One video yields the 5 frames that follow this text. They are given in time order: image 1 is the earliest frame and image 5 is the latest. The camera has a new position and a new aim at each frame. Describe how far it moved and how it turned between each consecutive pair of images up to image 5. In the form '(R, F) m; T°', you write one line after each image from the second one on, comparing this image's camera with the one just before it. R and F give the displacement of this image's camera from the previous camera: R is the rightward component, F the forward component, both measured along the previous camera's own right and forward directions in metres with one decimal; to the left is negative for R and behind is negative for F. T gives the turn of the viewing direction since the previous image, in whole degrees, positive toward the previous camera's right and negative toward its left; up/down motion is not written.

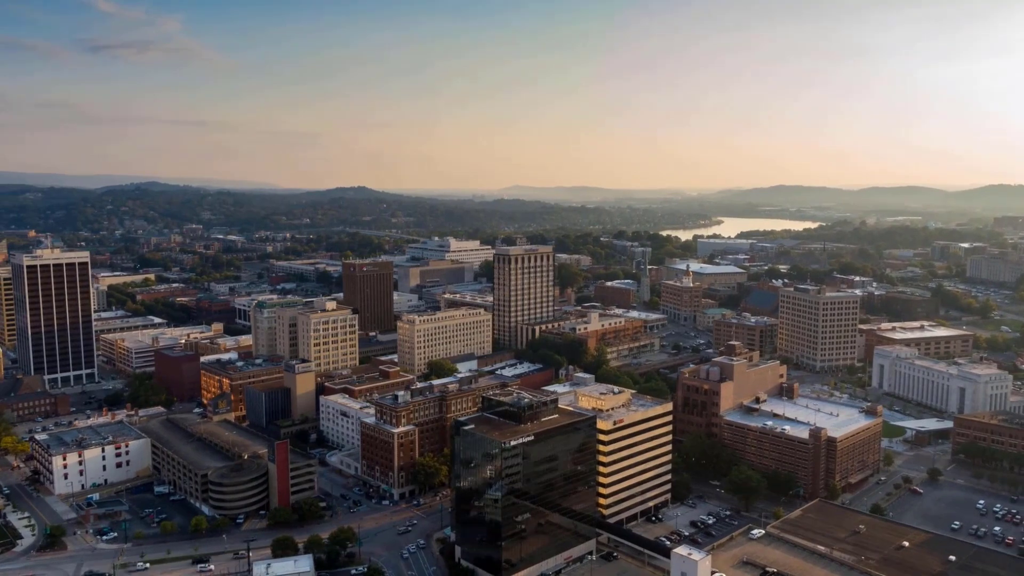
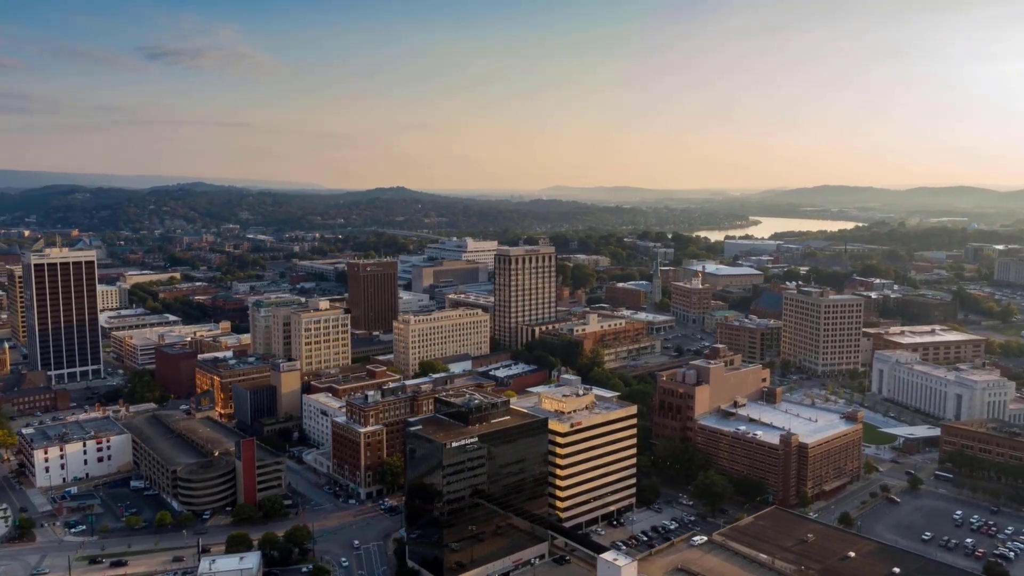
(+4.0, +0.2) m; -3°
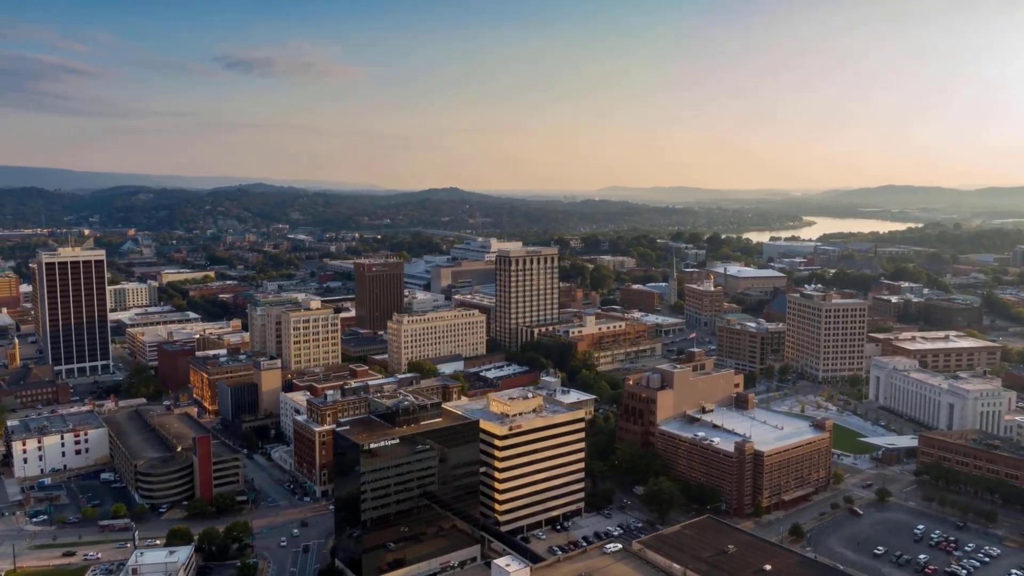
(+5.6, +0.4) m; -4°
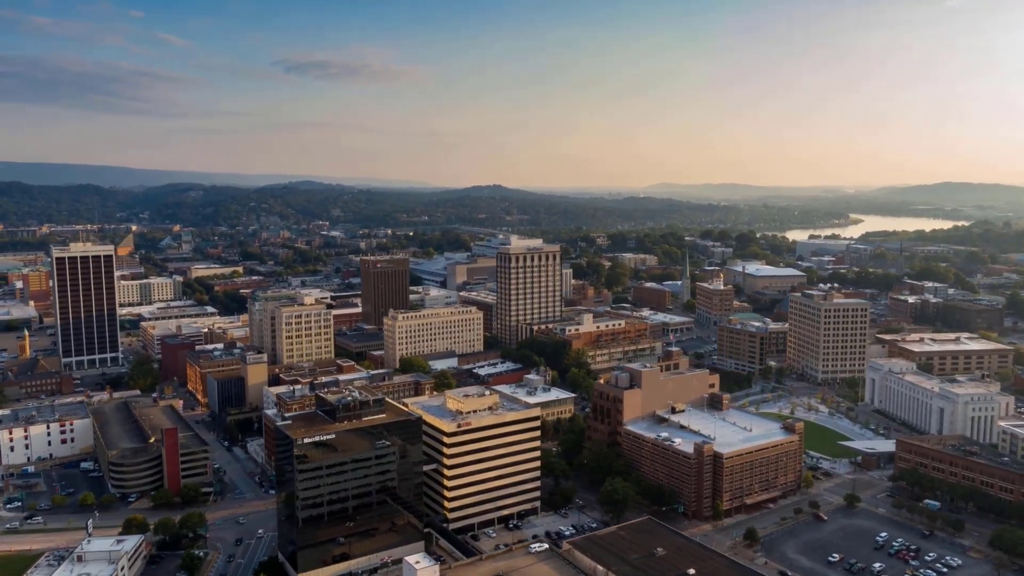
(+4.6, +0.3) m; -3°
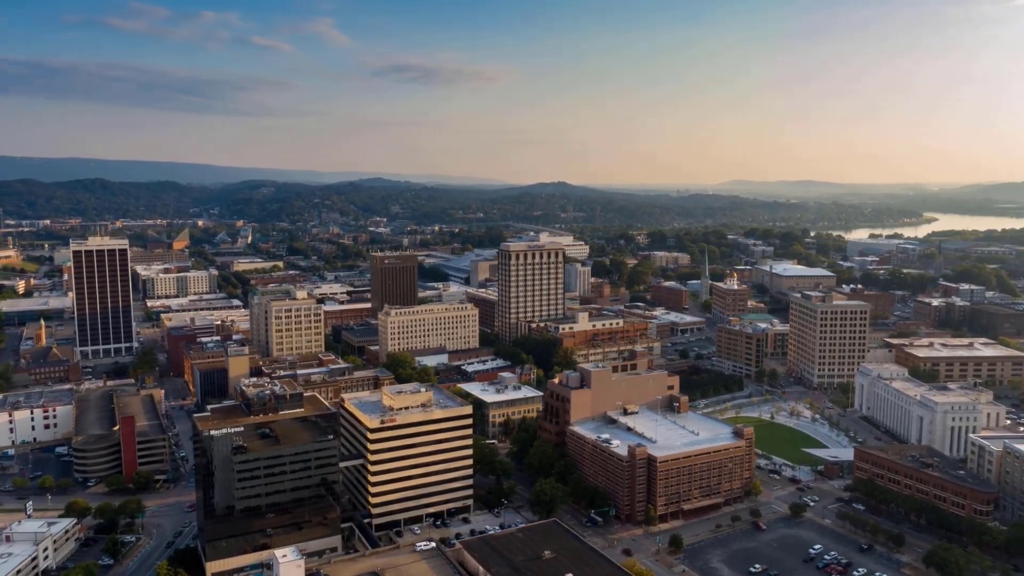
(+6.9, +0.5) m; -5°
